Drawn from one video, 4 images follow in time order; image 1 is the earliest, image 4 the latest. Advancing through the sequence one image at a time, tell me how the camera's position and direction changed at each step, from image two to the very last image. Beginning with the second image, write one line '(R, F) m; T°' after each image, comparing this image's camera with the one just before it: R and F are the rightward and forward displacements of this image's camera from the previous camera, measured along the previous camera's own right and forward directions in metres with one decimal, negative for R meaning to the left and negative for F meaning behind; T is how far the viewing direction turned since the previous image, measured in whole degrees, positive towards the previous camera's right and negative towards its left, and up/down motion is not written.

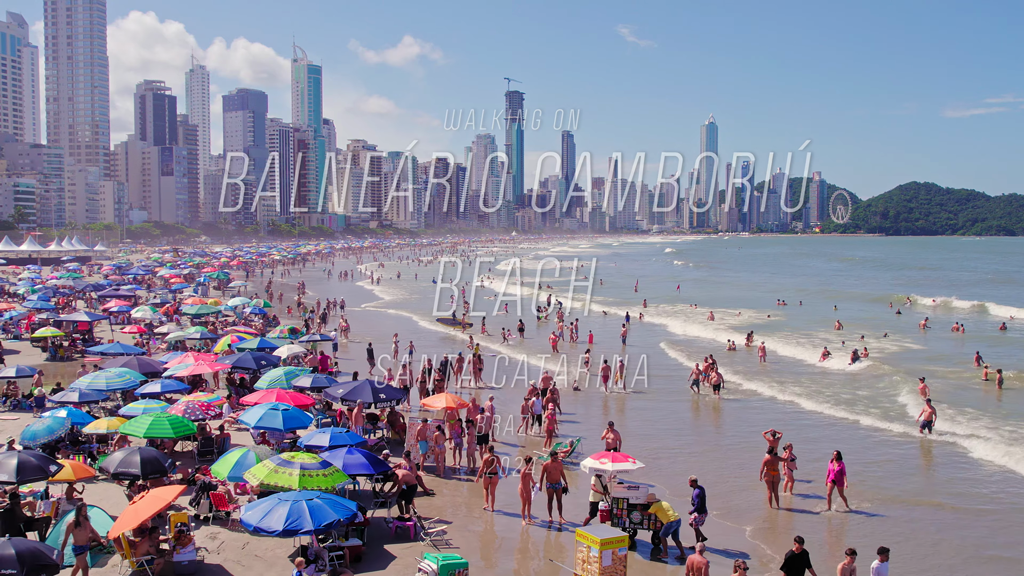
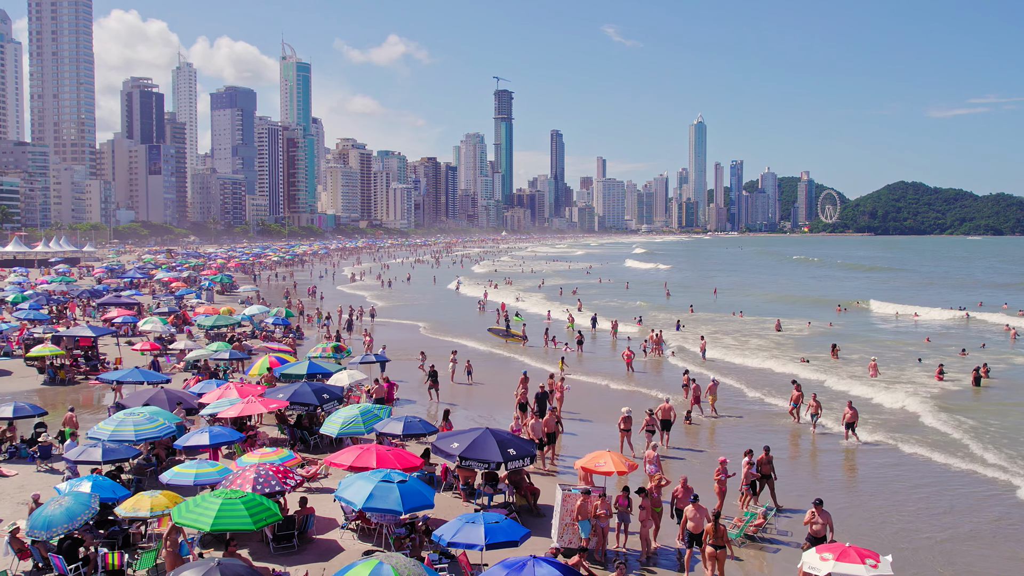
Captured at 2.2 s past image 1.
(-2.0, +3.9) m; +1°
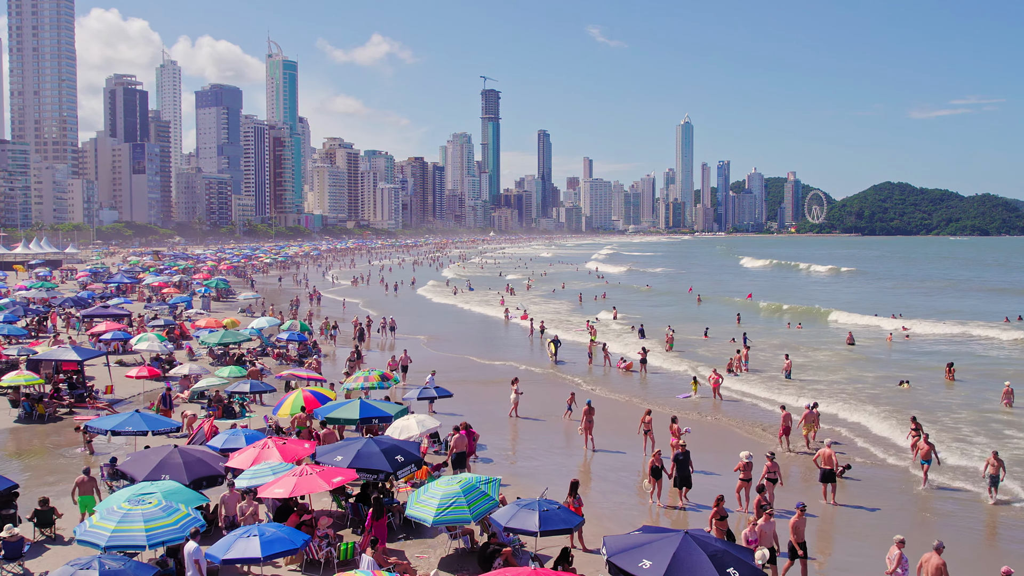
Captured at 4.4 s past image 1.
(-1.7, +4.1) m; +1°
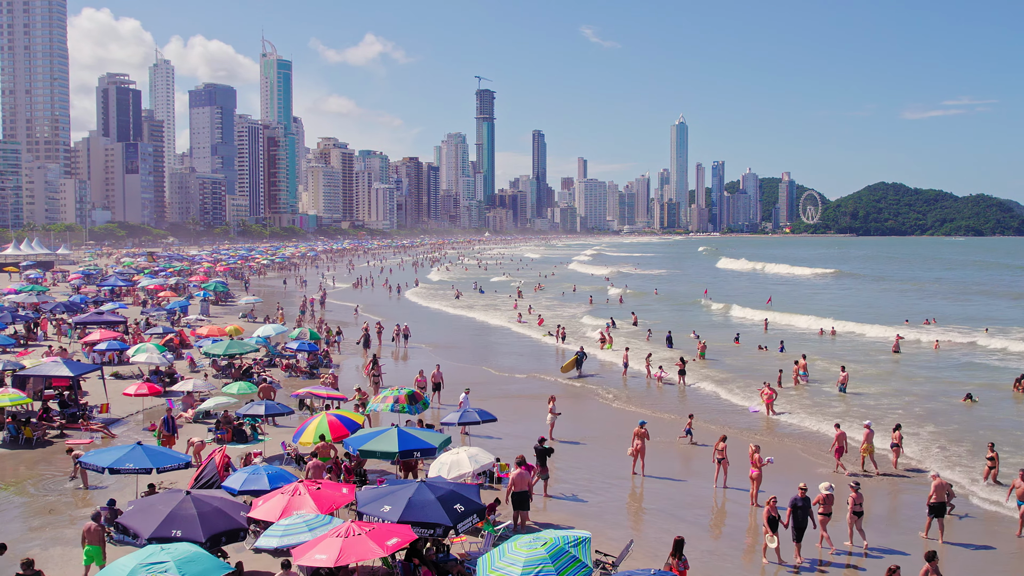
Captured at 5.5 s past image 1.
(-0.8, +2.0) m; 0°
